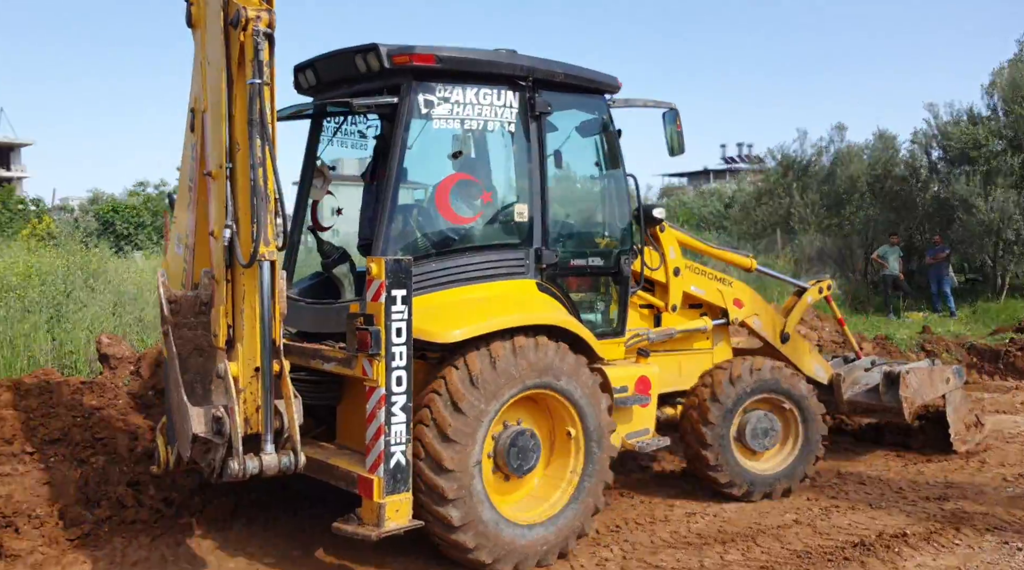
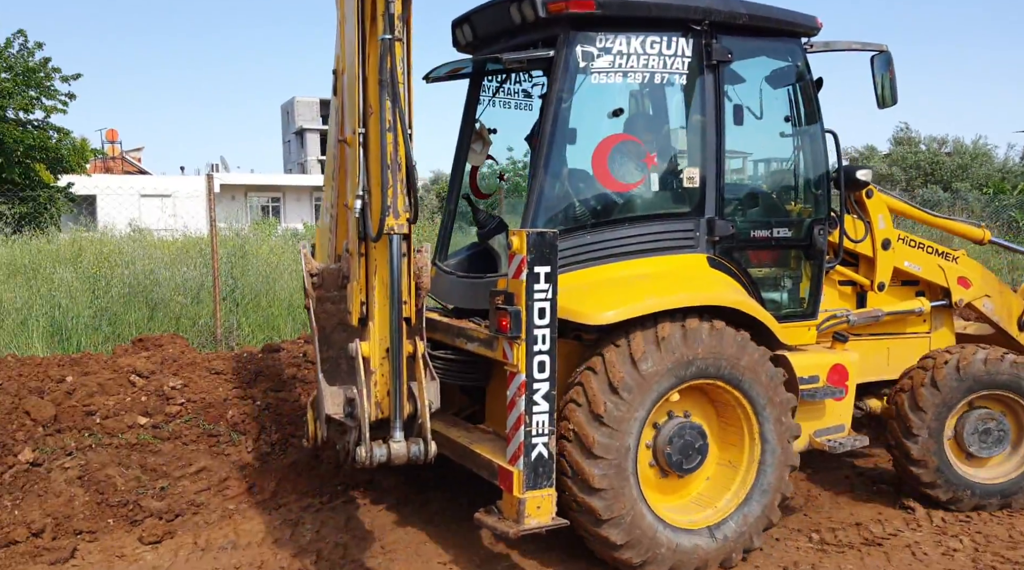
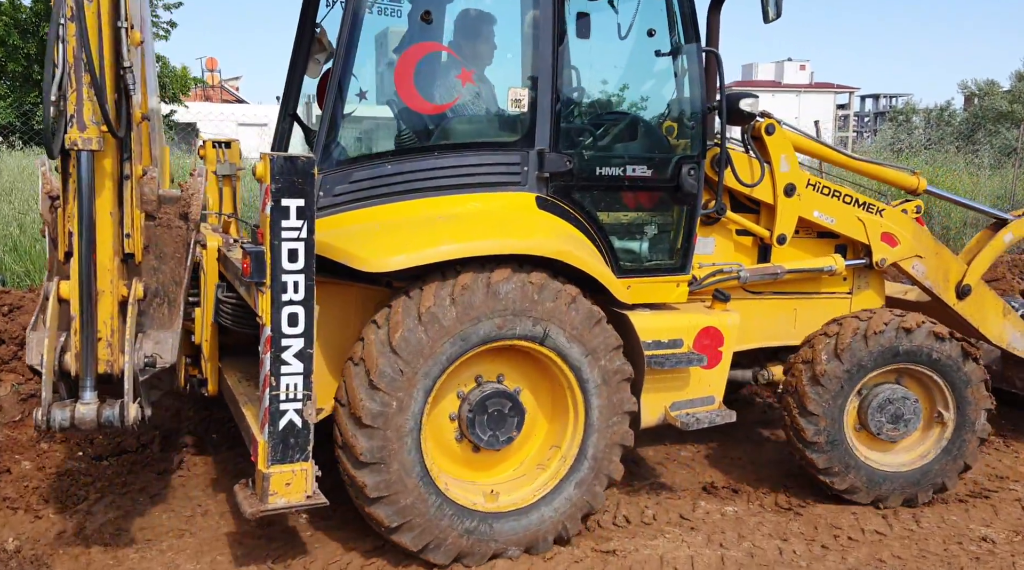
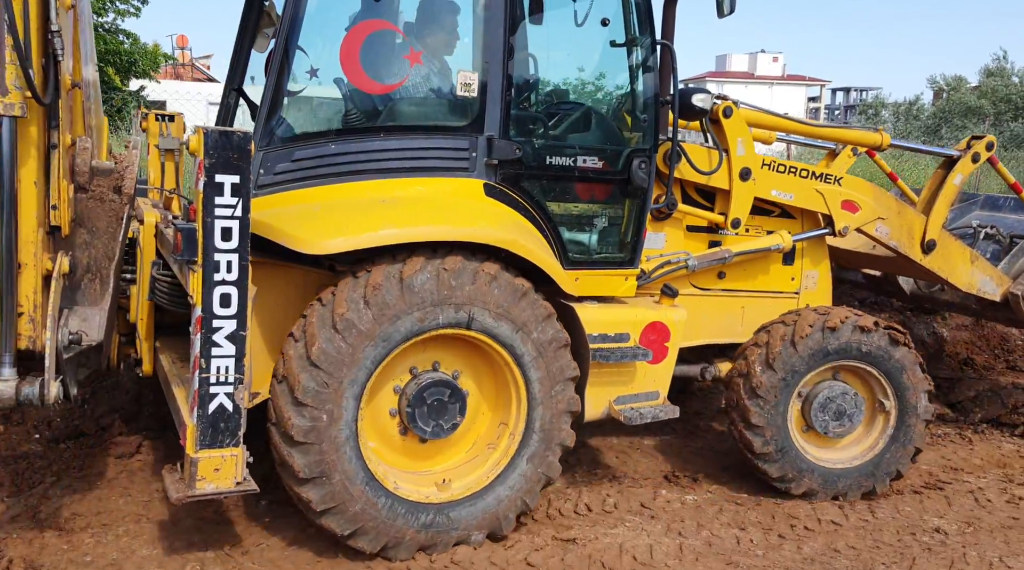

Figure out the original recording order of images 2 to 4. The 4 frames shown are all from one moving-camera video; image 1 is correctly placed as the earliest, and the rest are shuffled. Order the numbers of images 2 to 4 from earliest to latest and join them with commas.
2, 3, 4
